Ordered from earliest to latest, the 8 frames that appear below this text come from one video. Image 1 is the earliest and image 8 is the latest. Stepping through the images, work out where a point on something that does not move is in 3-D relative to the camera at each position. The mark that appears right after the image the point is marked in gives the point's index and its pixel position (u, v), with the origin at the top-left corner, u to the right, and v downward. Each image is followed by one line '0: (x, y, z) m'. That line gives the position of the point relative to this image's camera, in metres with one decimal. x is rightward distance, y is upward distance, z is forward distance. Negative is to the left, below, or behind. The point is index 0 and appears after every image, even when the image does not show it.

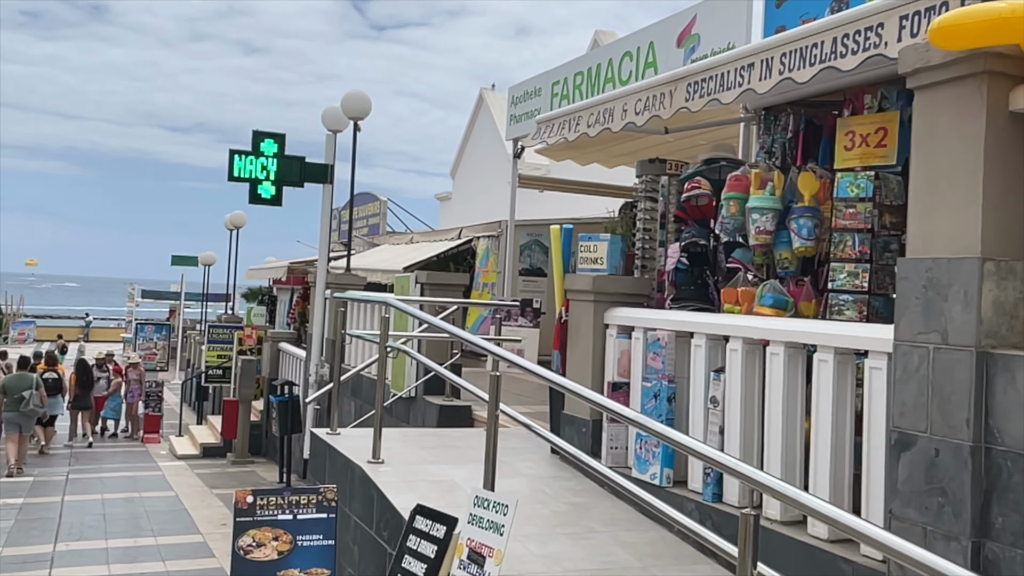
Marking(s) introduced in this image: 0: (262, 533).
0: (-1.2, -1.1, +4.3) m
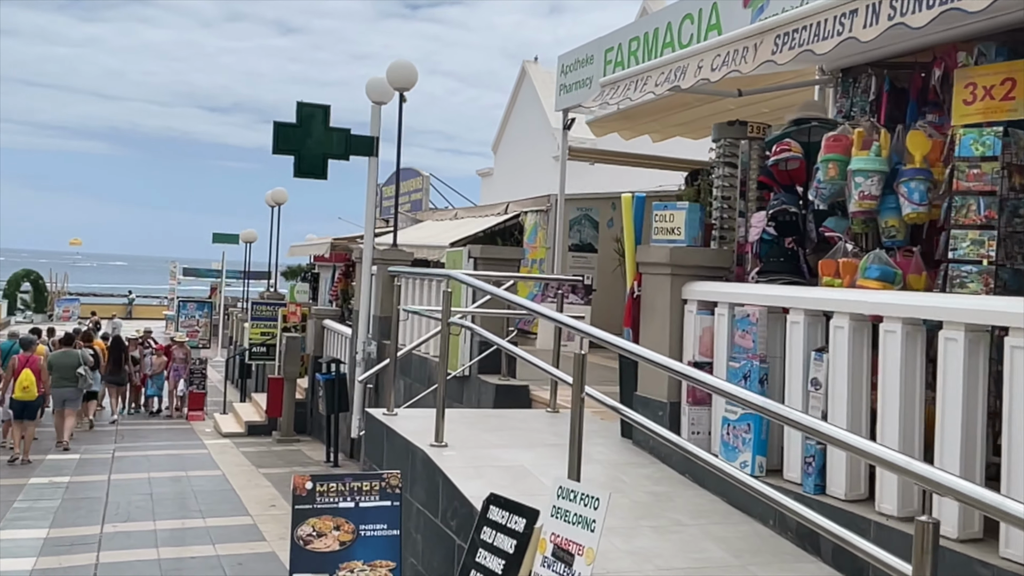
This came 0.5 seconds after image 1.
0: (-0.8, -1.0, +4.0) m
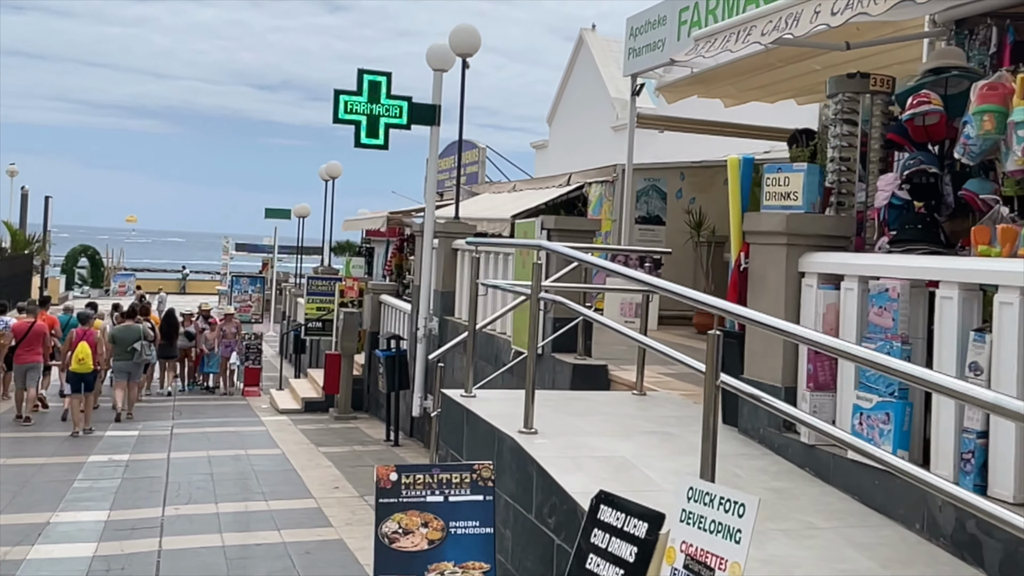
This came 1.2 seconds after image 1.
0: (-0.4, -0.9, +3.6) m
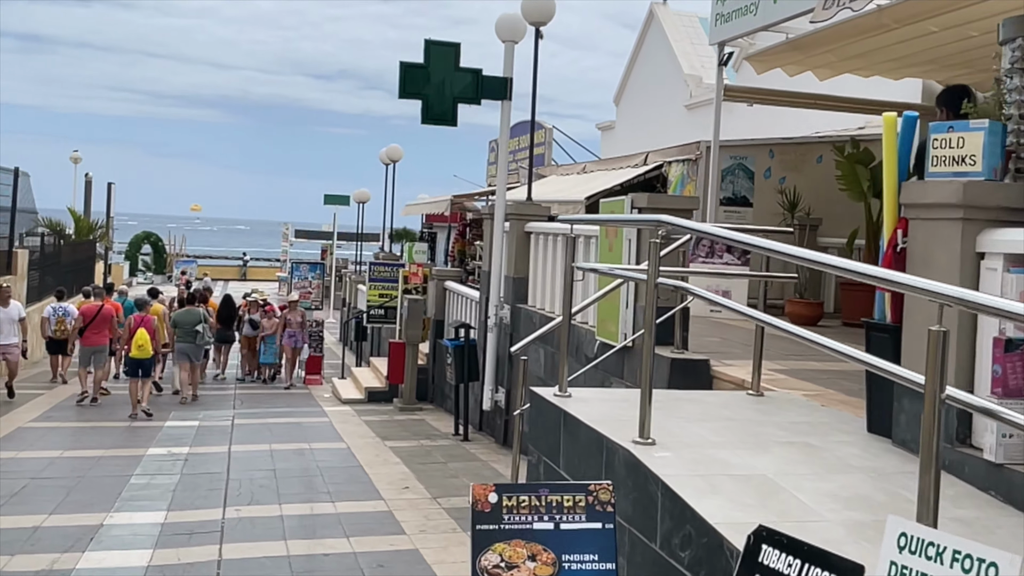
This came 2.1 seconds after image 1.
0: (0.0, -0.8, +3.0) m
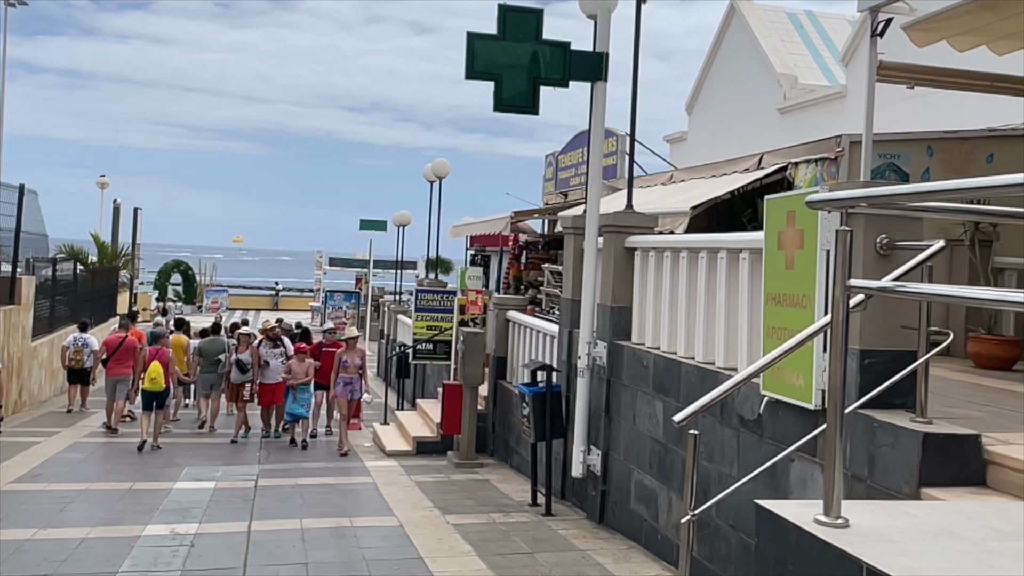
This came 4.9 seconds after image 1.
0: (+0.6, -0.9, +0.8) m
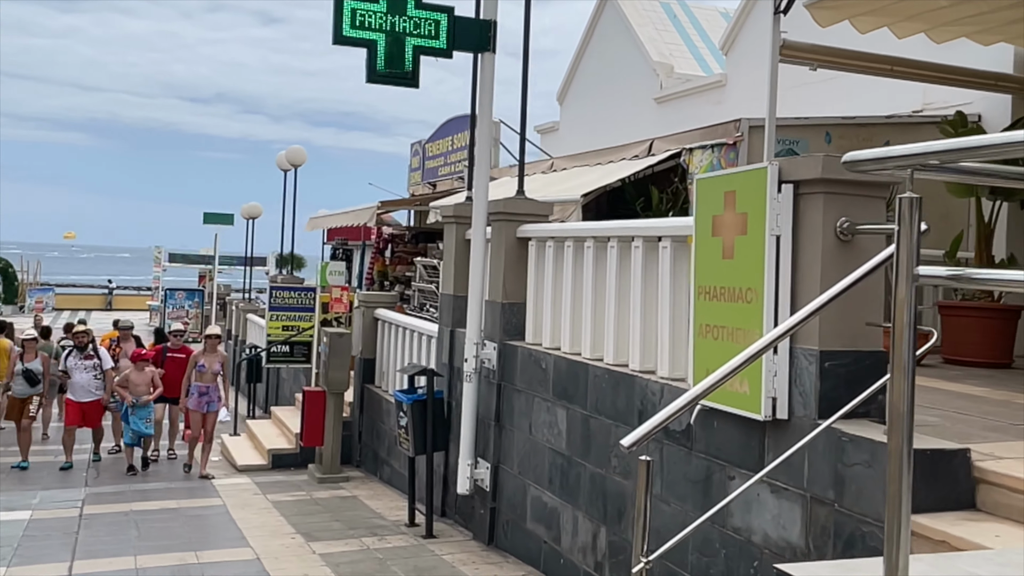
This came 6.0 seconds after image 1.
0: (+0.8, -0.9, +0.1) m
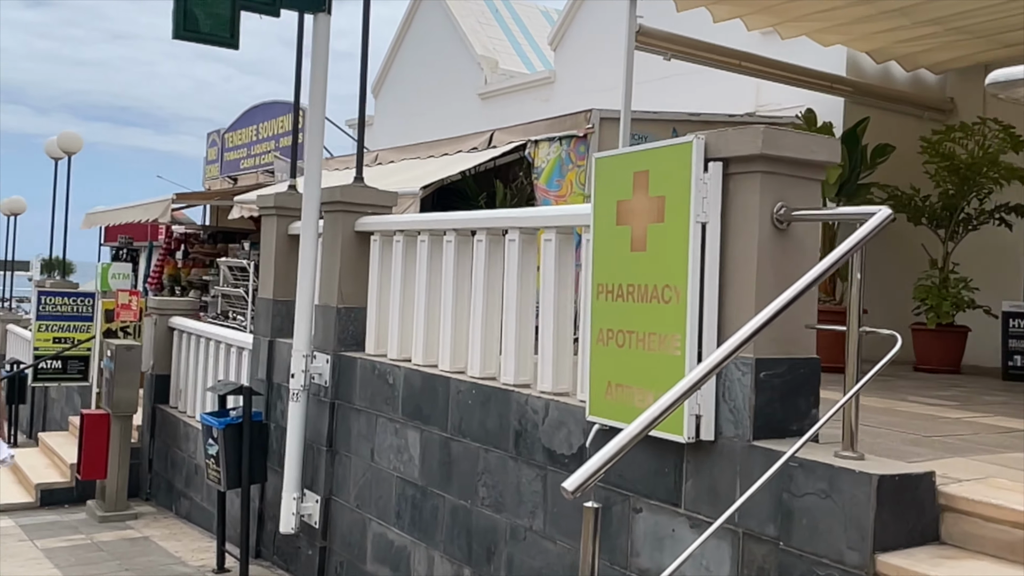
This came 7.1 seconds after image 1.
0: (+1.2, -0.8, -0.5) m
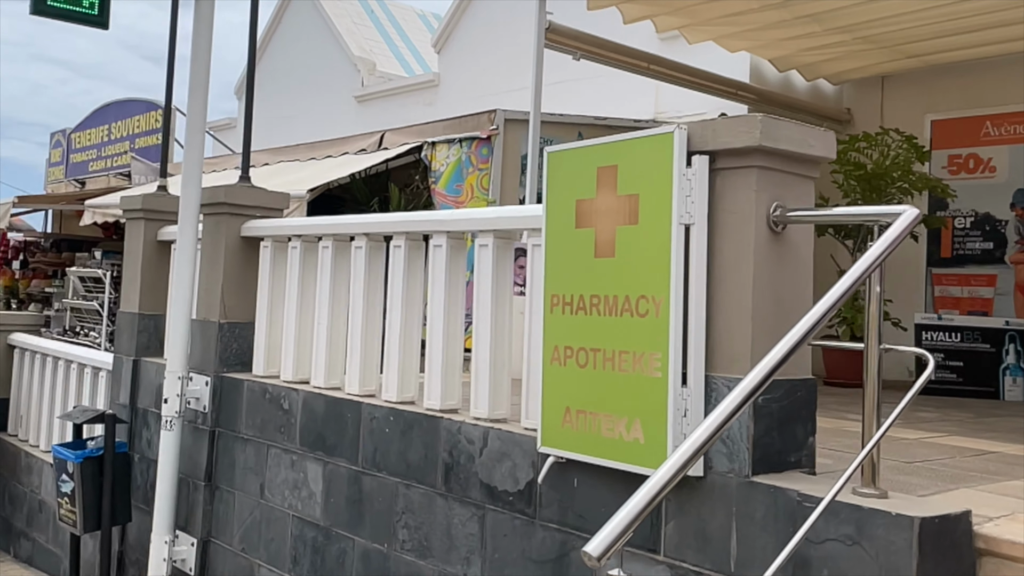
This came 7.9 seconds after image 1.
0: (+1.6, -0.8, -0.9) m
